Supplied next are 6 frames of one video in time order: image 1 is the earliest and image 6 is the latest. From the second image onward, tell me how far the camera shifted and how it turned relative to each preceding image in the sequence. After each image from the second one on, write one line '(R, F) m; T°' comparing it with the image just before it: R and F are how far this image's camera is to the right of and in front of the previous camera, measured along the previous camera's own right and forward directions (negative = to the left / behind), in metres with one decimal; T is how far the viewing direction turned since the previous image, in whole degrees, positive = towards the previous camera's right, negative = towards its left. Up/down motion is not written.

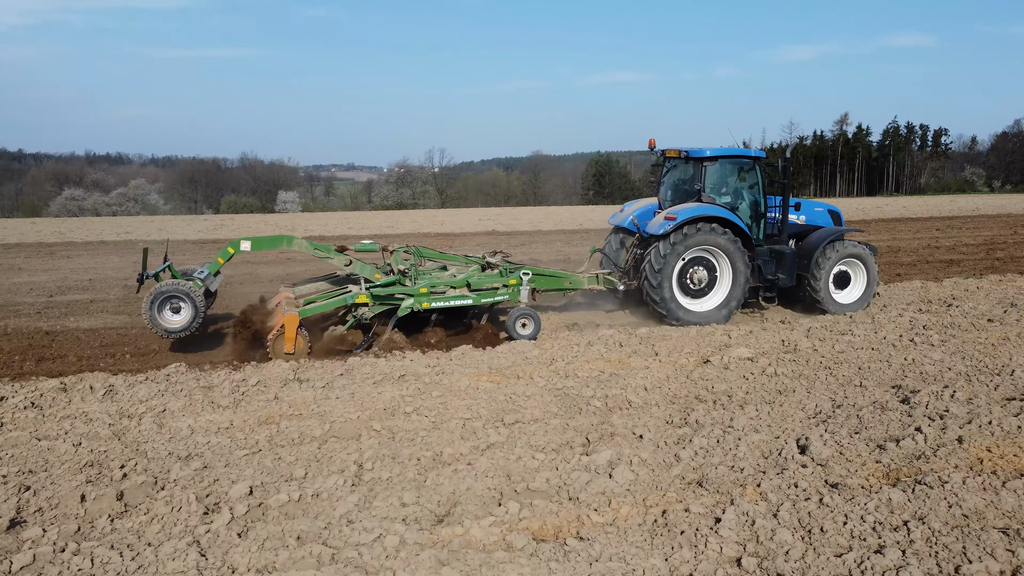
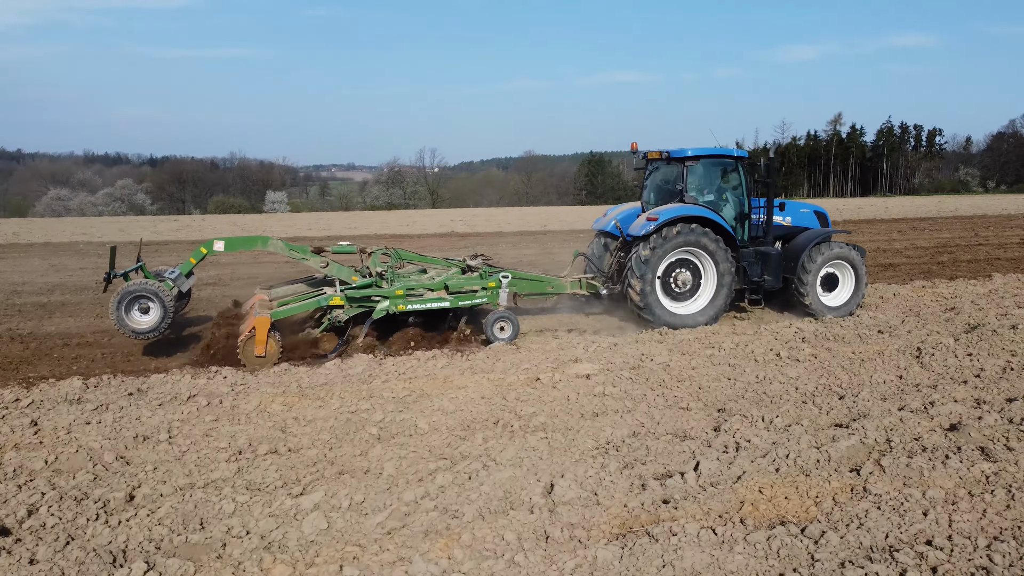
(+0.3, +0.1) m; 0°
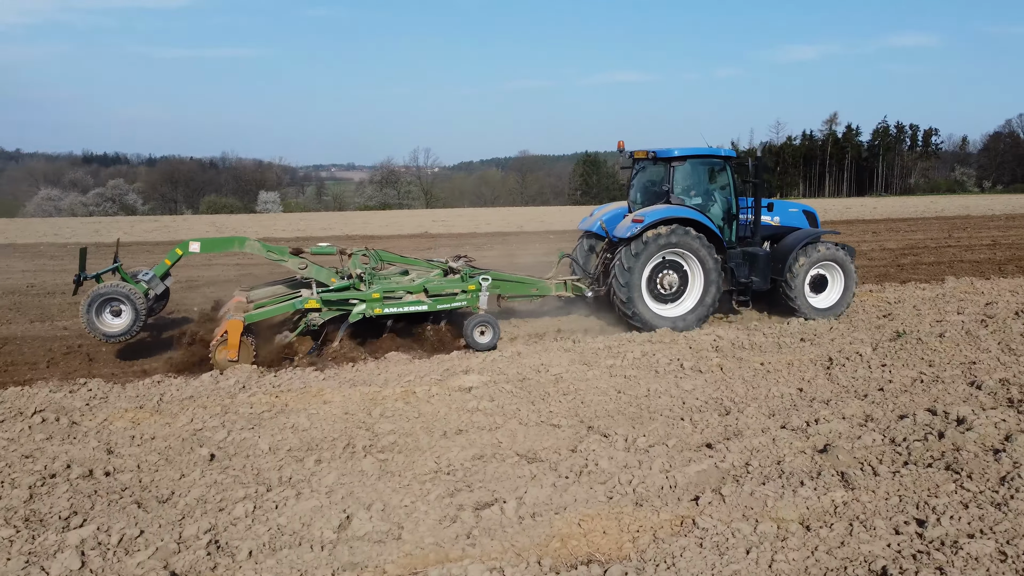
(+0.2, +0.1) m; 0°
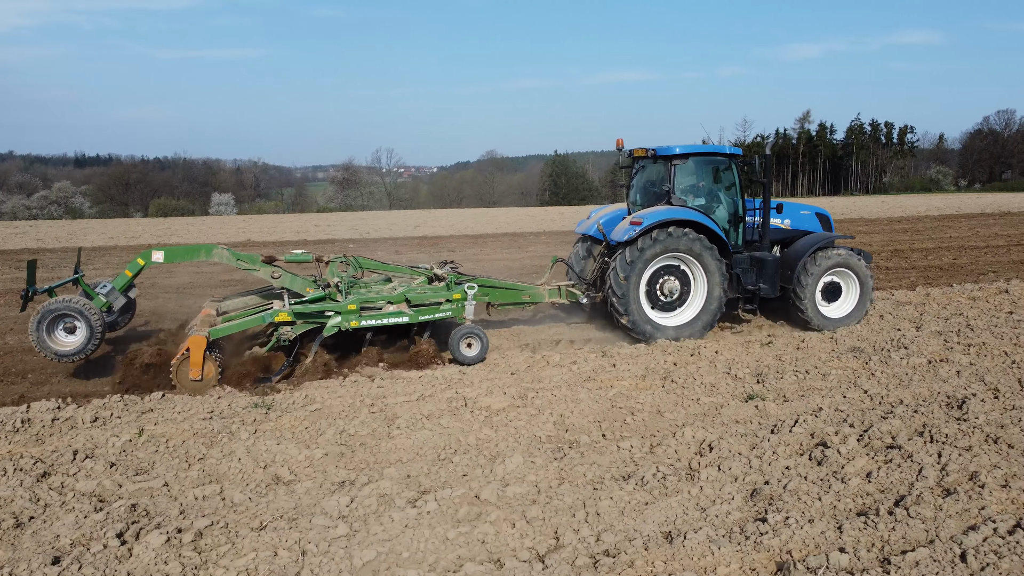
(+0.1, +0.5) m; 0°
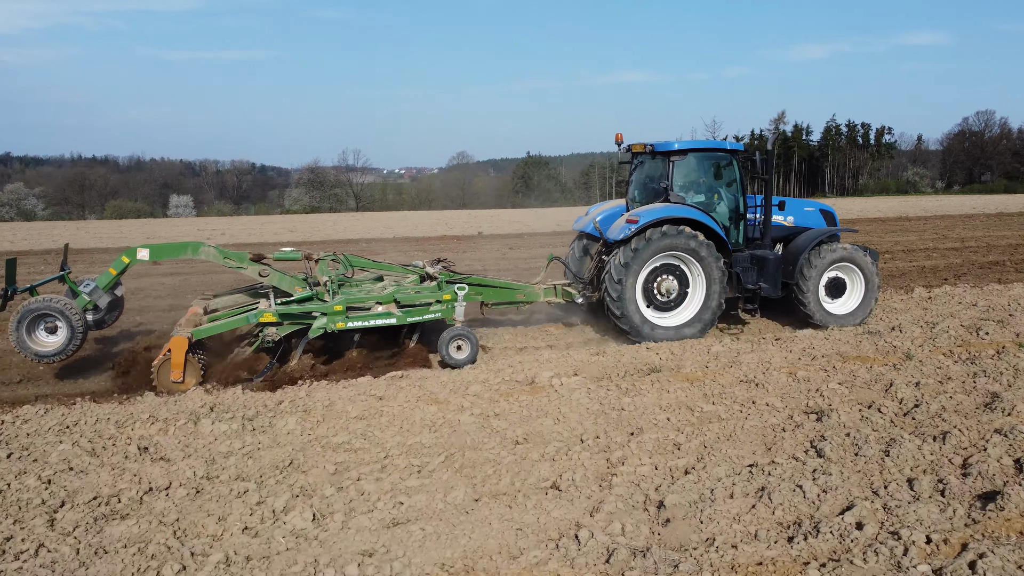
(+0.1, +0.1) m; 0°
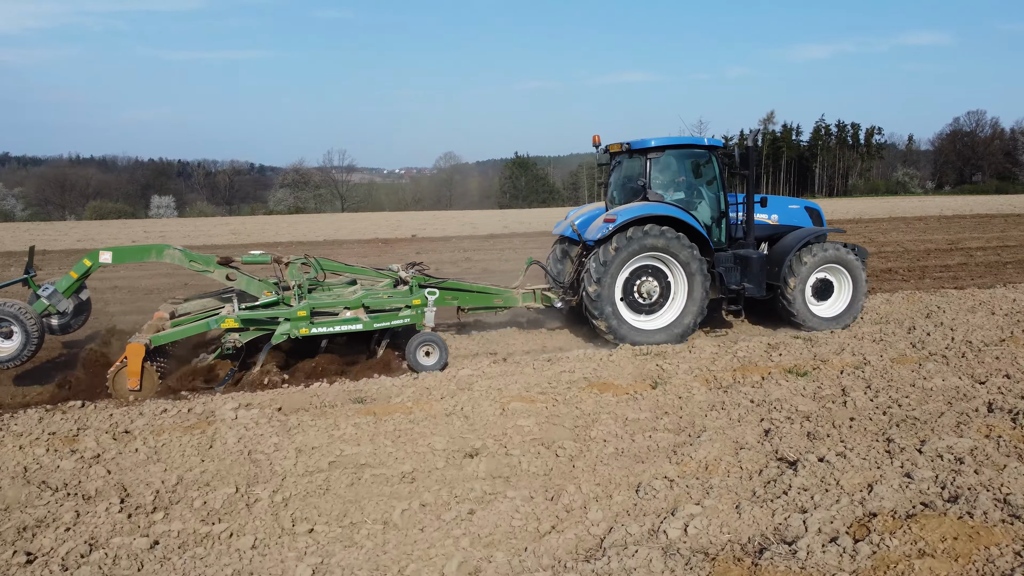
(+0.3, +0.2) m; 0°
